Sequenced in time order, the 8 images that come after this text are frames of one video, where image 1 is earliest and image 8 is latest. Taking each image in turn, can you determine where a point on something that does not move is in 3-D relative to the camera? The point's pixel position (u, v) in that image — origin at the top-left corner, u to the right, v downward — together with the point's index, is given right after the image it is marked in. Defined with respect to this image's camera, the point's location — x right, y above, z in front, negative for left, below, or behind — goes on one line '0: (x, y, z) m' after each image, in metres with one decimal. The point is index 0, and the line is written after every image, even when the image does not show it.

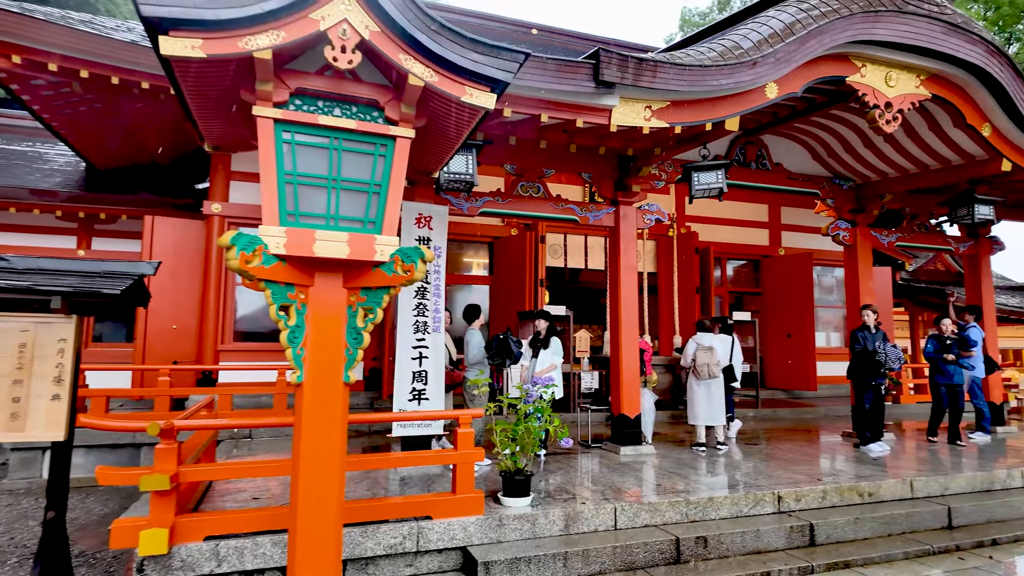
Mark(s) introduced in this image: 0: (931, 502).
0: (+3.4, -1.7, +4.8) m
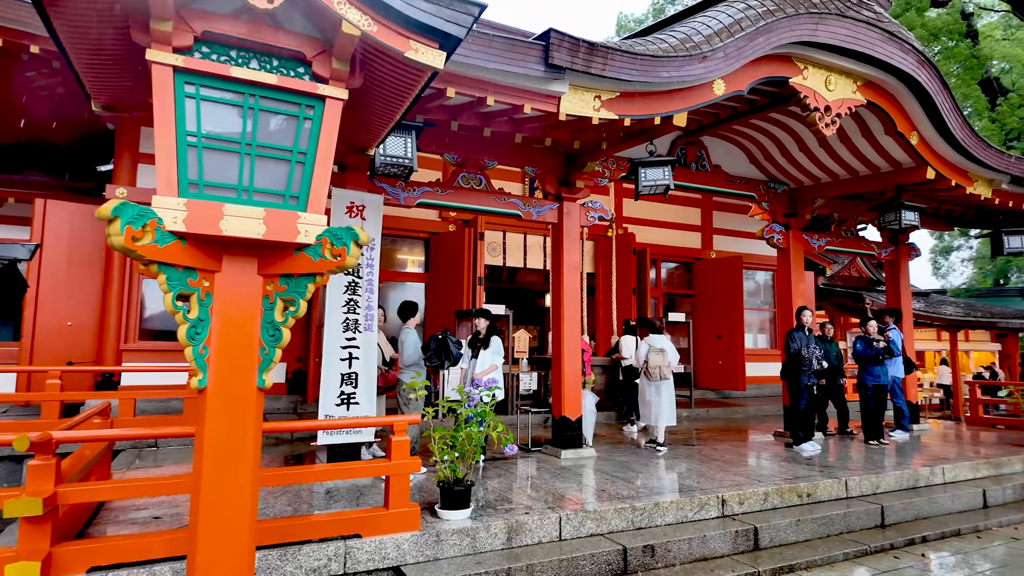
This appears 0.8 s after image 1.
0: (+2.9, -1.8, +4.9) m
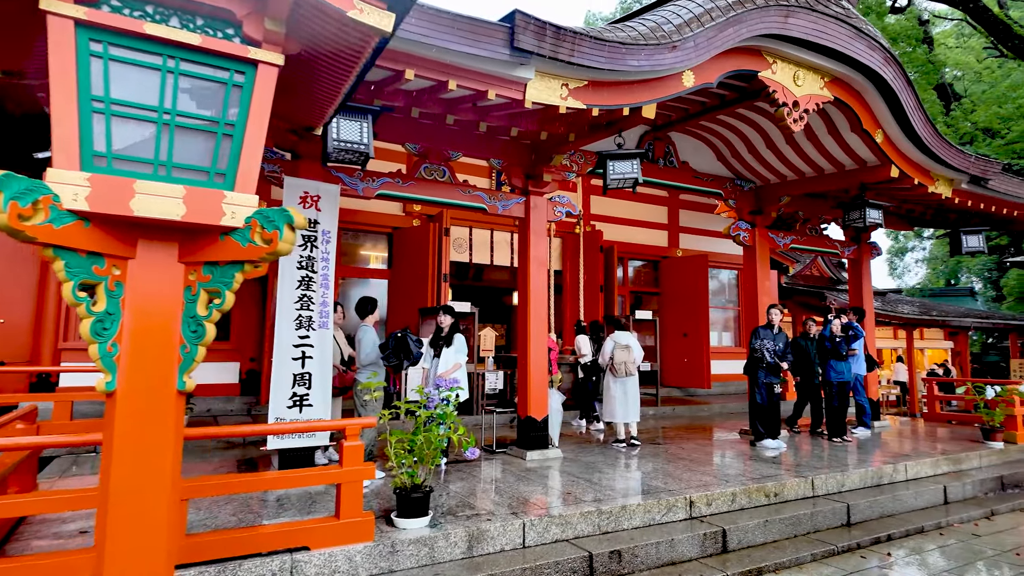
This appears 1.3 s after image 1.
0: (+2.6, -1.7, +4.9) m
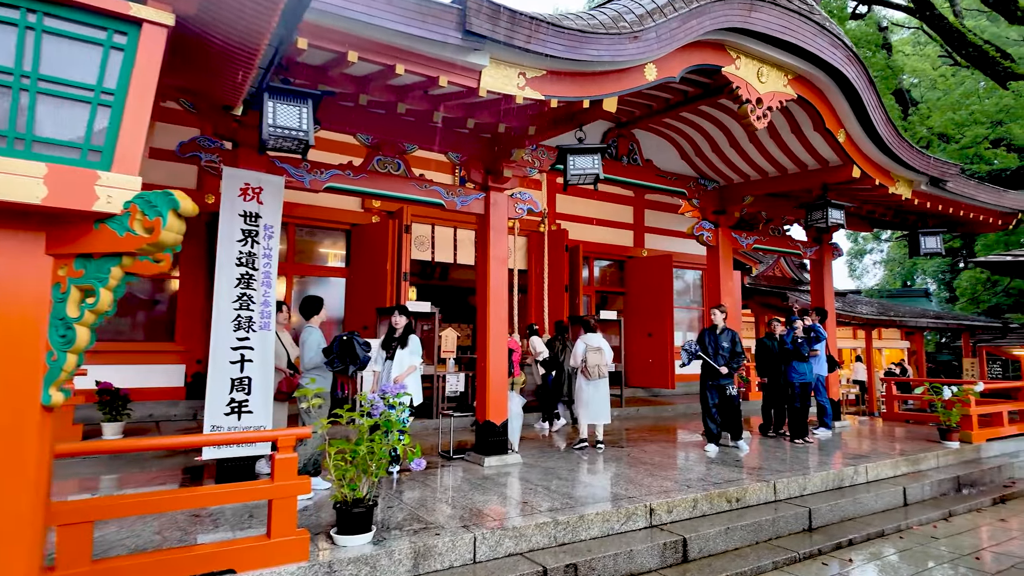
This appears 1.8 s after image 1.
0: (+2.3, -1.7, +4.8) m
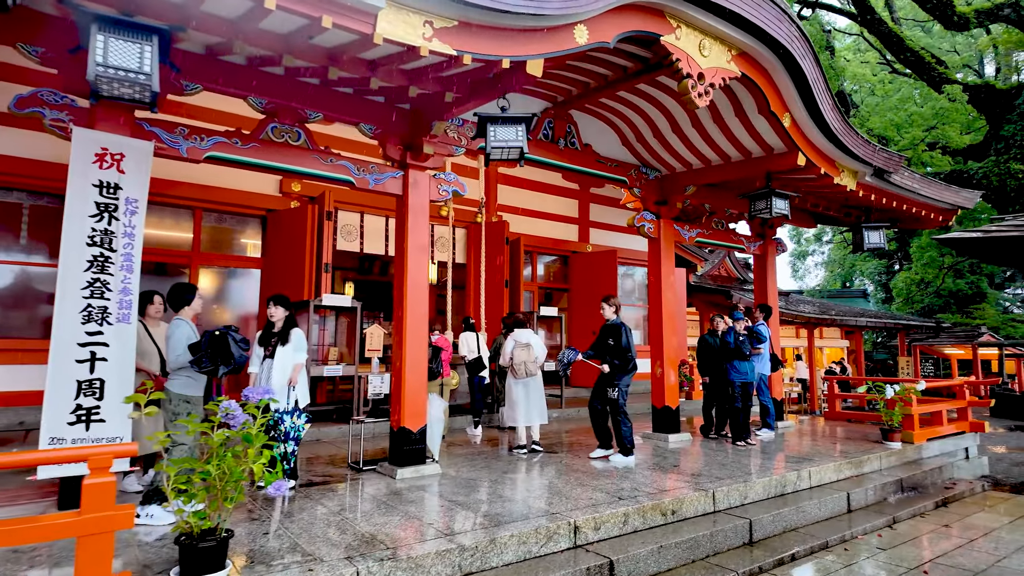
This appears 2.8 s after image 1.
0: (+1.6, -1.7, +4.4) m
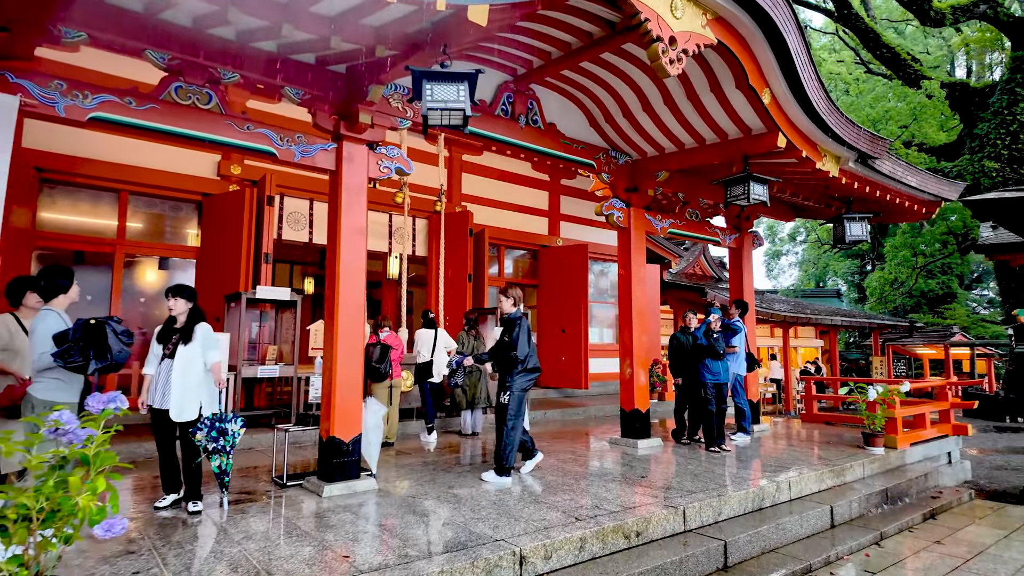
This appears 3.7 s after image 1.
0: (+1.3, -1.6, +3.8) m
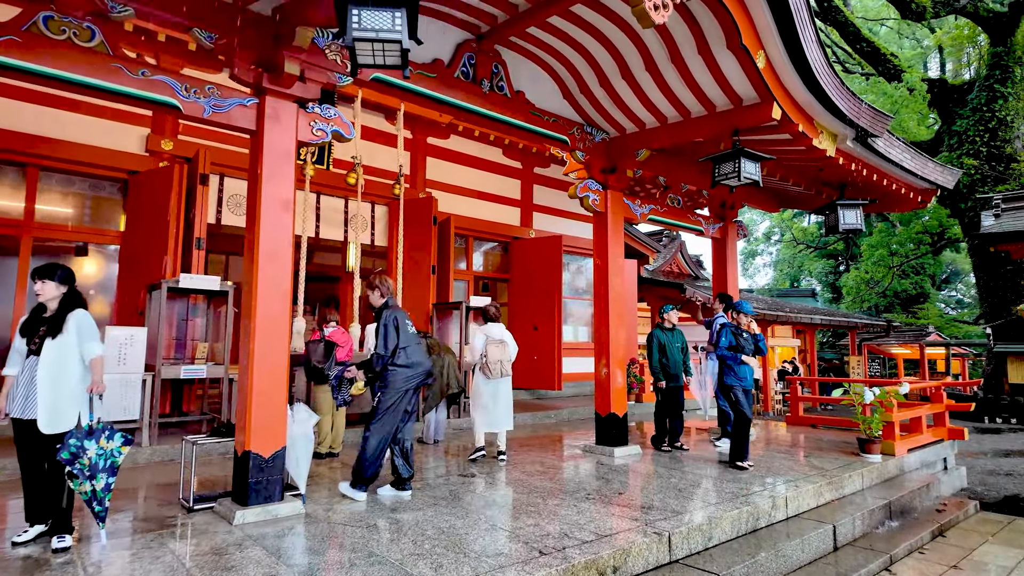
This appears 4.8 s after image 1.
0: (+1.0, -1.5, +3.2) m
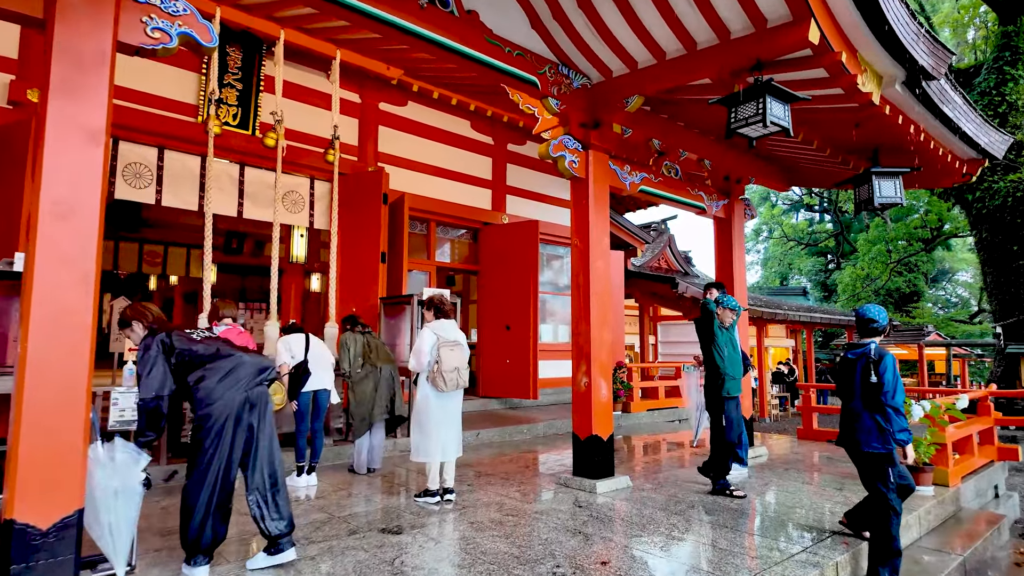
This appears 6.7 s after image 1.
0: (+0.7, -1.4, +2.0) m
